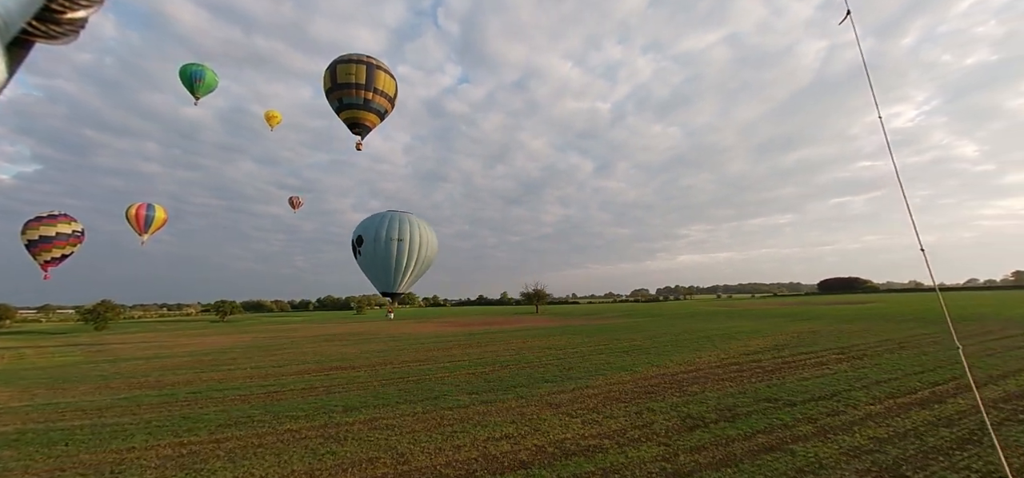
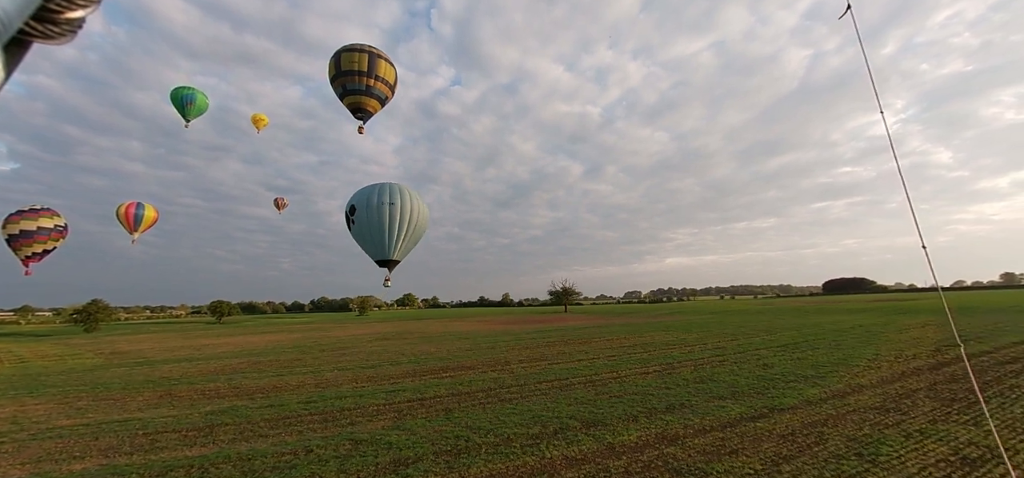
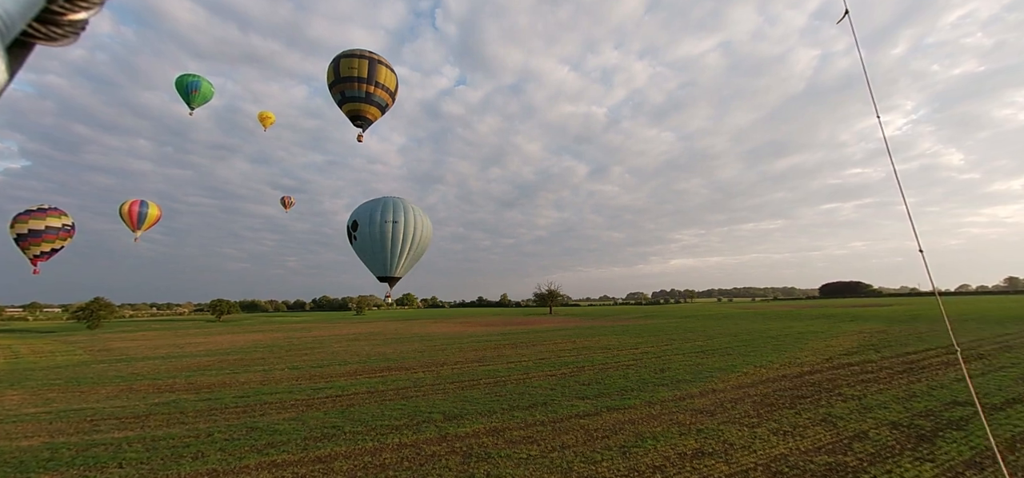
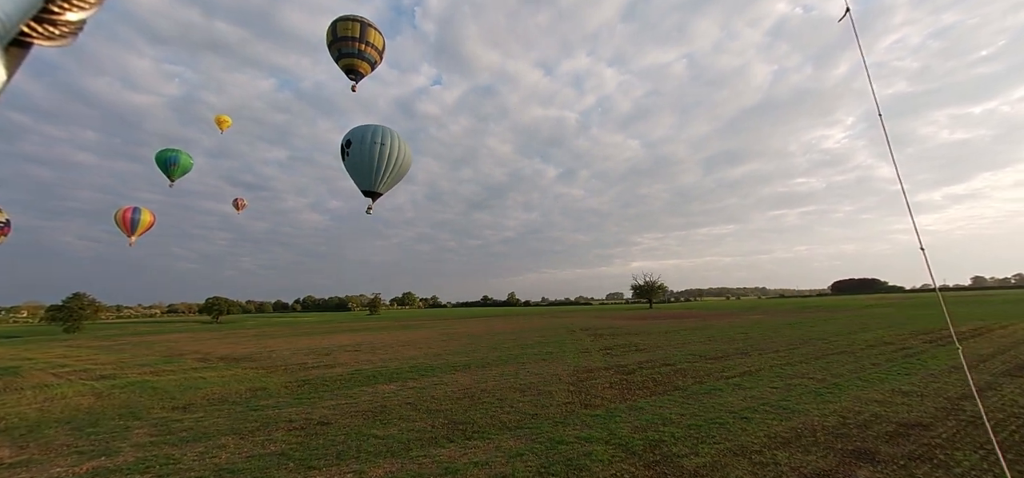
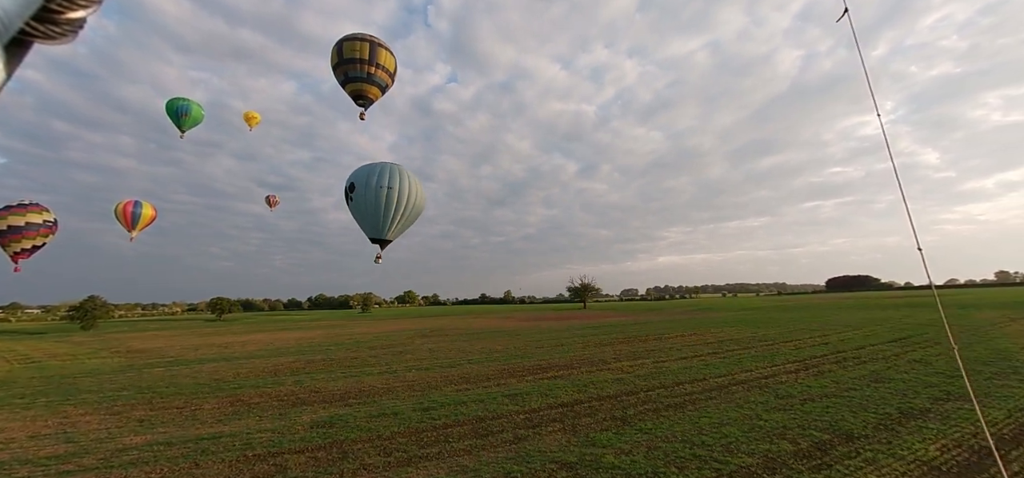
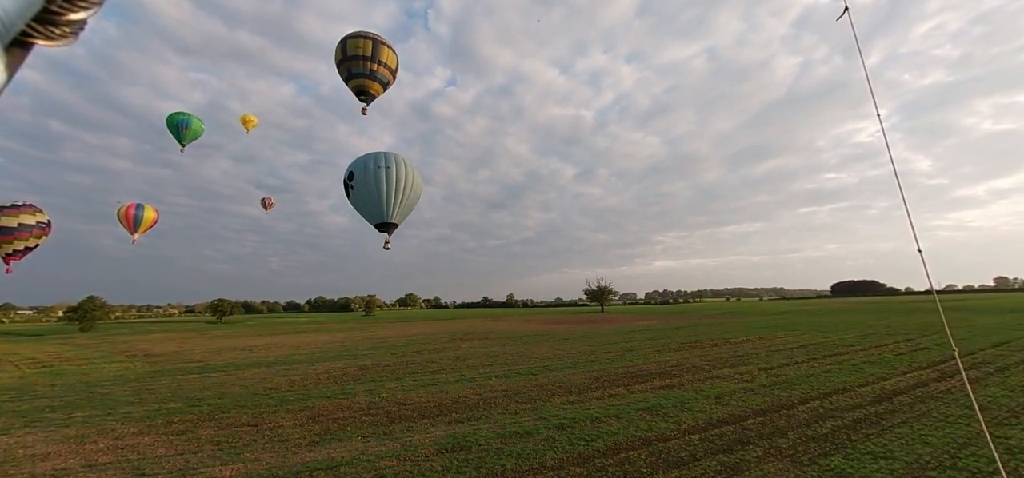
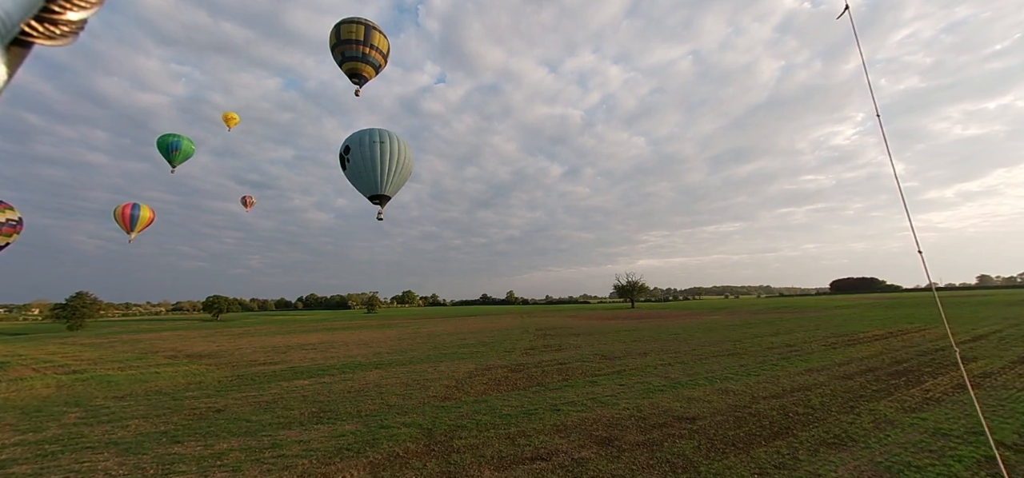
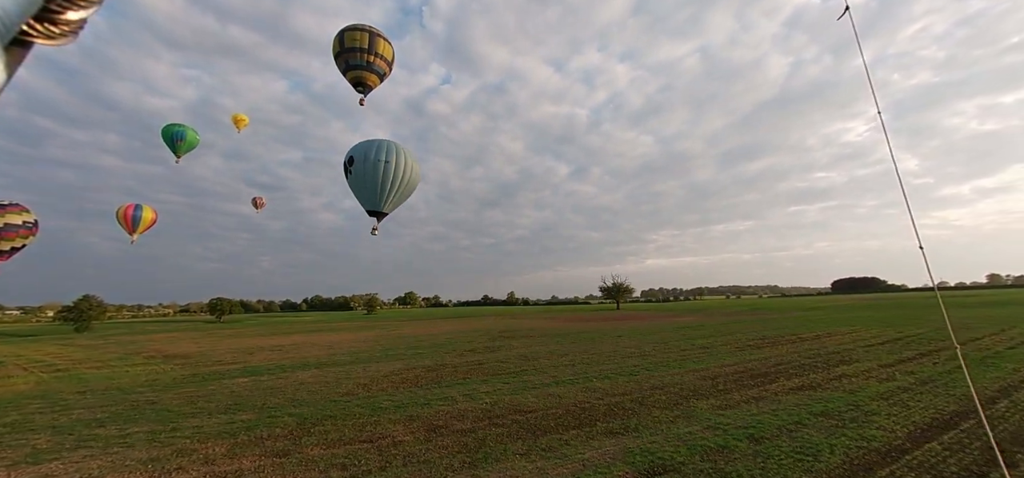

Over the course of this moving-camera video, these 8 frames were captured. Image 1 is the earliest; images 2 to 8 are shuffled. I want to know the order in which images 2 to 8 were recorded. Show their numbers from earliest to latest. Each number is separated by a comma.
3, 2, 5, 6, 8, 7, 4
